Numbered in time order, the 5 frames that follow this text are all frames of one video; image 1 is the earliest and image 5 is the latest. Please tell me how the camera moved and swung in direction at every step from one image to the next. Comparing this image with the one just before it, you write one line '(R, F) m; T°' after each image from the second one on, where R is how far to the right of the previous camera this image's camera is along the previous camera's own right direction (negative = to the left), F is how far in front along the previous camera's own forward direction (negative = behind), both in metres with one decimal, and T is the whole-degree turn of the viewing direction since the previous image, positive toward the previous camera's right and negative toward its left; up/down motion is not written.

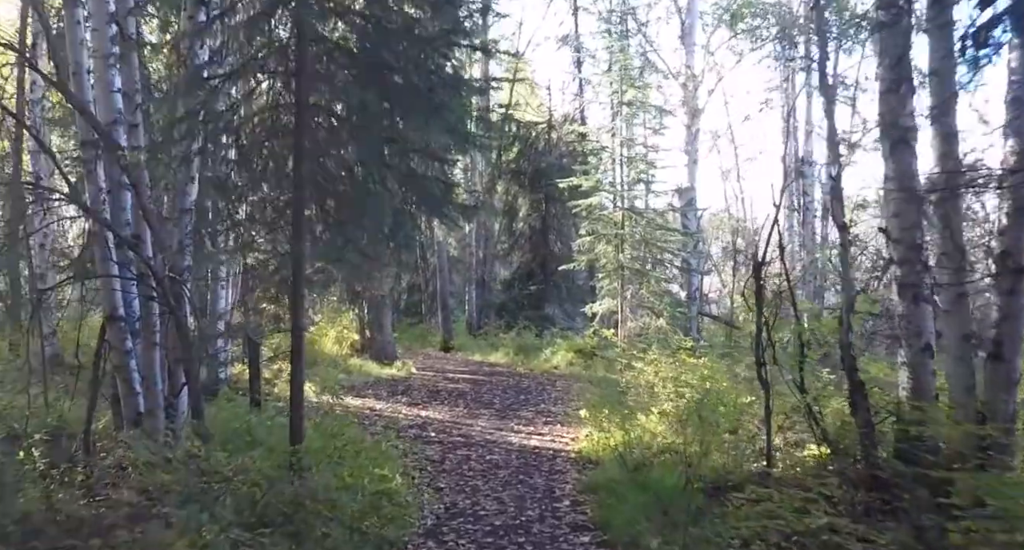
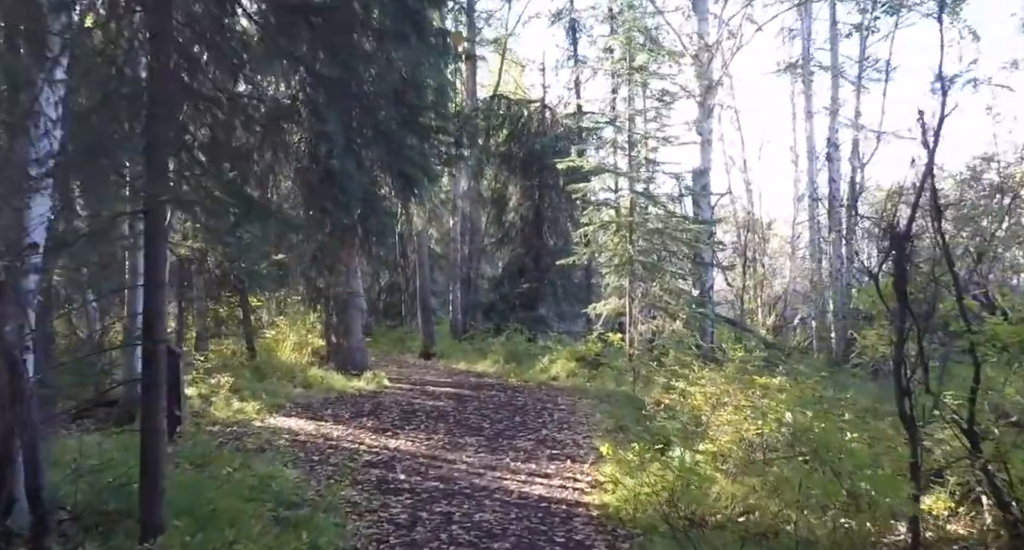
(-0.1, +3.8) m; +1°
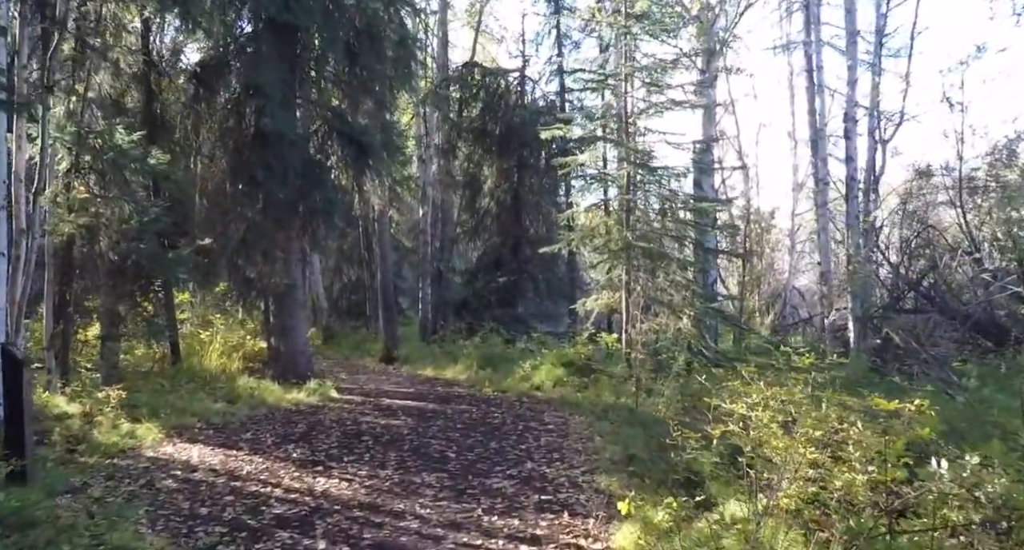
(0.0, +3.7) m; +1°
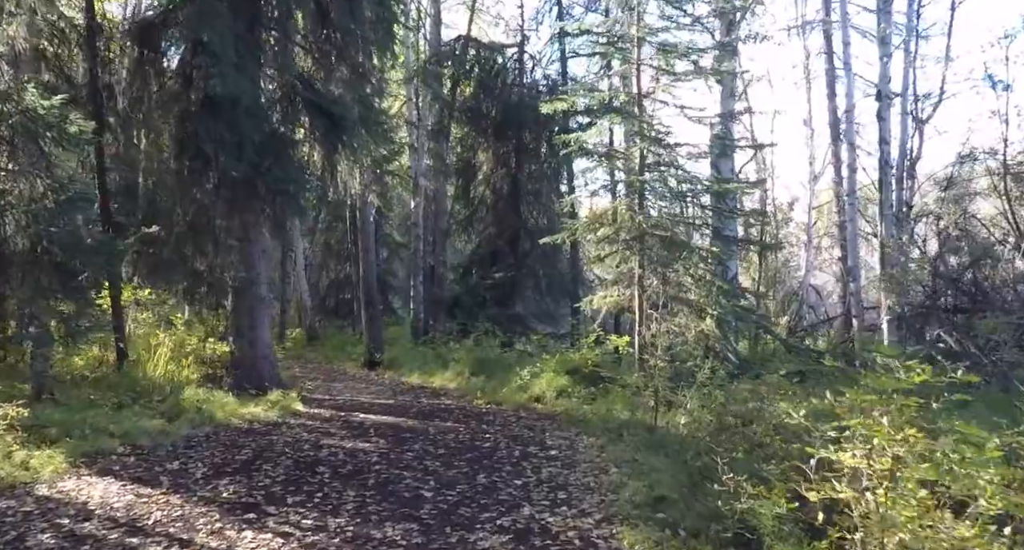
(+0.1, +2.5) m; 0°
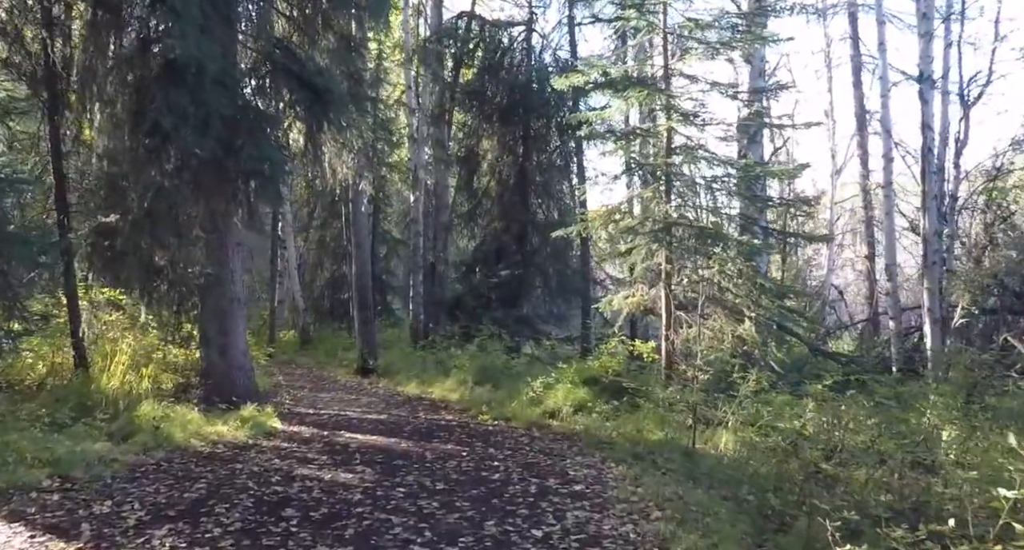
(-0.1, +2.0) m; 0°
